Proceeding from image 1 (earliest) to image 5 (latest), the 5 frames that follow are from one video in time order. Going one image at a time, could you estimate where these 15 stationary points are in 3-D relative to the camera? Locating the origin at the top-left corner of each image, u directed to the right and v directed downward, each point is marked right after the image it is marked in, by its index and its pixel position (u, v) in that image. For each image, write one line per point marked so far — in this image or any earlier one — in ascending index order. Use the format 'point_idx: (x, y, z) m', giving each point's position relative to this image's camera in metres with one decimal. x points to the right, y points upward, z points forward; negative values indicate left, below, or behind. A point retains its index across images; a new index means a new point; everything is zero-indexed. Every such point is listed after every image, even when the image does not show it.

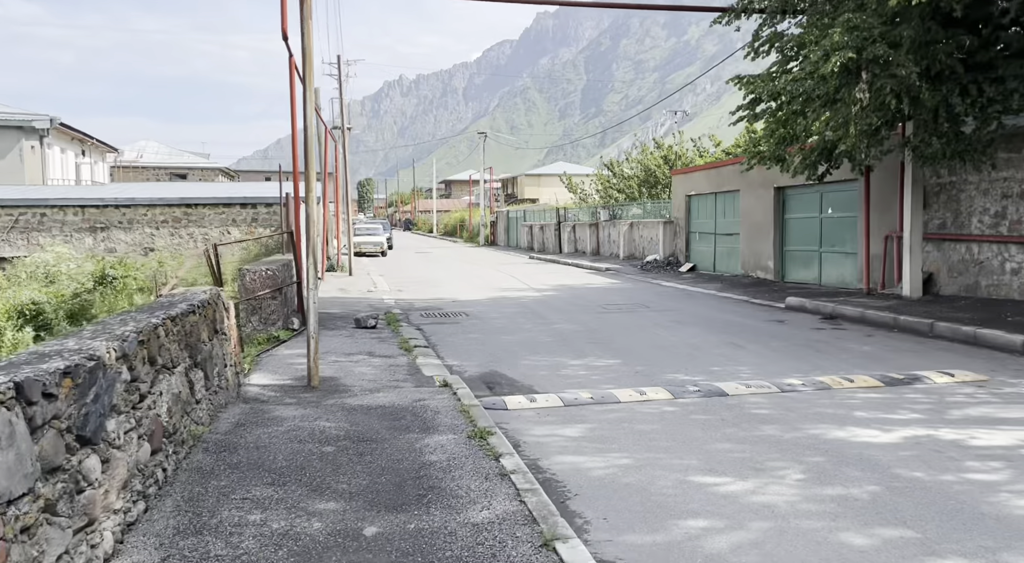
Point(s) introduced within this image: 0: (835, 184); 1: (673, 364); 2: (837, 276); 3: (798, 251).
0: (+6.8, +2.1, +17.2) m
1: (+1.8, -0.9, +9.2) m
2: (+6.9, +0.1, +17.2) m
3: (+6.6, +0.7, +18.9) m
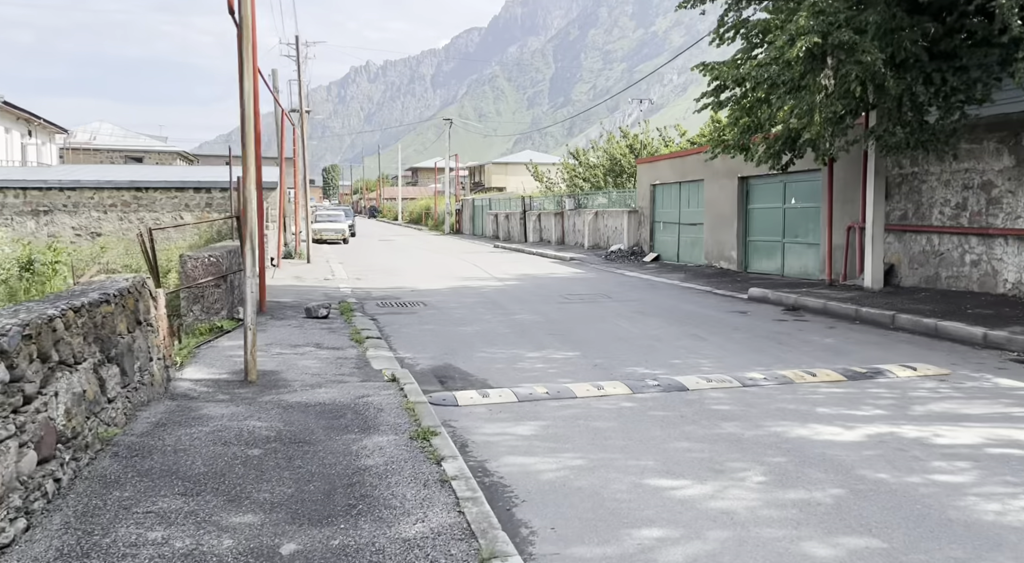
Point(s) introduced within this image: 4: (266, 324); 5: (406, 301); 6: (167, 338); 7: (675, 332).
0: (+6.0, +2.2, +17.1) m
1: (+1.3, -0.8, +9.0) m
2: (+6.1, +0.3, +17.1) m
3: (+5.7, +0.9, +18.7) m
4: (-3.3, -0.6, +10.8) m
5: (-1.8, -0.4, +14.3) m
6: (-3.0, -0.5, +7.0) m
7: (+2.2, -0.7, +10.7) m
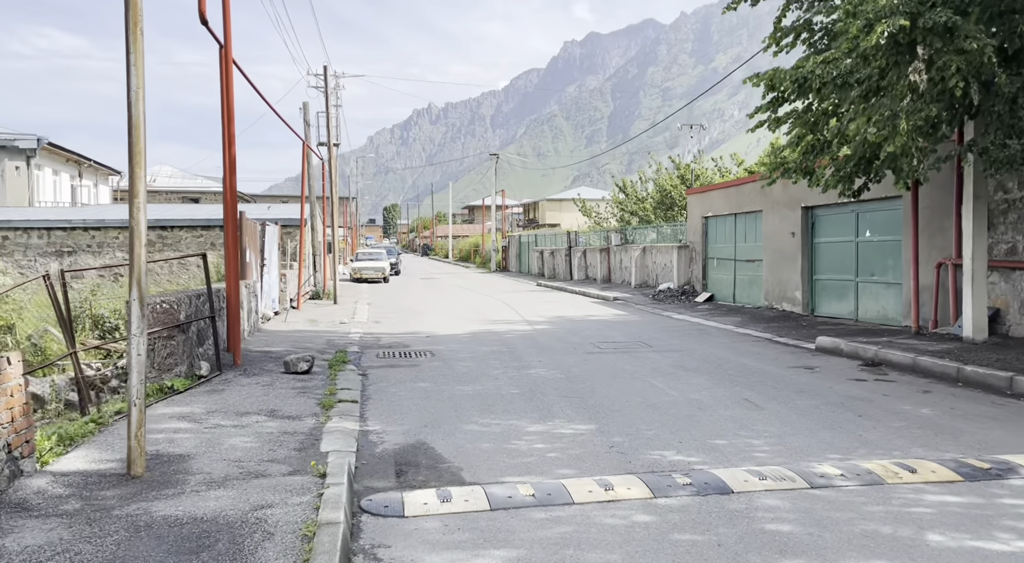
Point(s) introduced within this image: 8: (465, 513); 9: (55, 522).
0: (+6.5, +1.4, +14.8) m
1: (+1.3, -1.3, +6.9) m
2: (+6.6, -0.5, +14.7) m
3: (+6.4, 0.0, +16.4) m
4: (-3.1, -1.1, +9.1) m
5: (-1.5, -1.1, +12.5) m
6: (-3.2, -0.9, +5.3) m
7: (+2.2, -1.2, +8.6) m
8: (-0.3, -1.4, +4.9) m
9: (-2.4, -1.3, +4.3) m
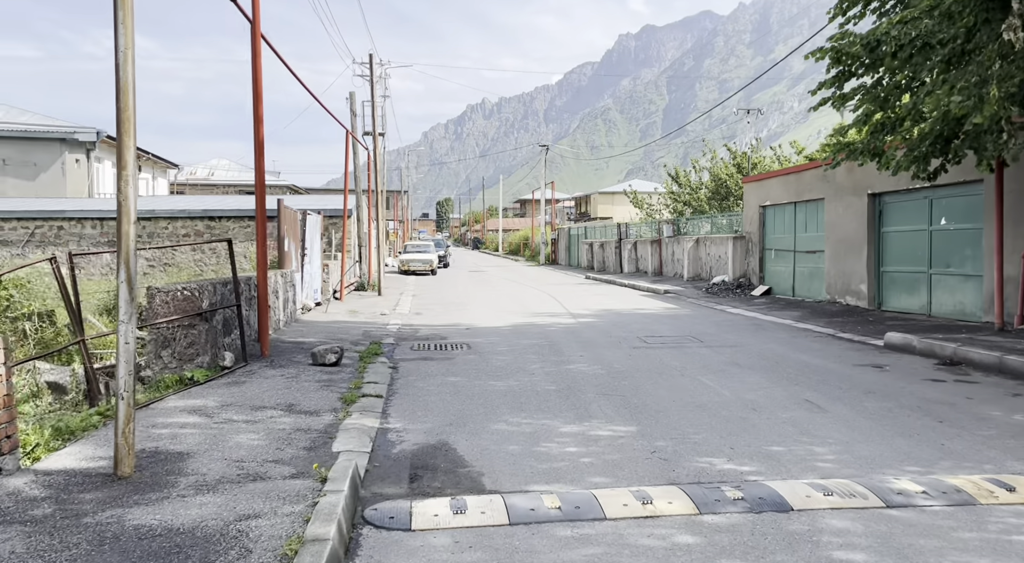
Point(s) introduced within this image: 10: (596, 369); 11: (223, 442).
0: (+7.3, +1.6, +13.7) m
1: (+1.5, -1.2, +6.2) m
2: (+7.3, -0.4, +13.6) m
3: (+7.2, +0.2, +15.3) m
4: (-2.8, -1.0, +8.7) m
5: (-0.9, -0.9, +11.9) m
6: (-3.0, -0.8, +4.9) m
7: (+2.6, -1.1, +7.8) m
8: (-0.2, -1.3, +4.3) m
9: (-2.3, -1.2, +3.8) m
10: (+1.0, -1.0, +9.7) m
11: (-2.1, -1.1, +5.8) m
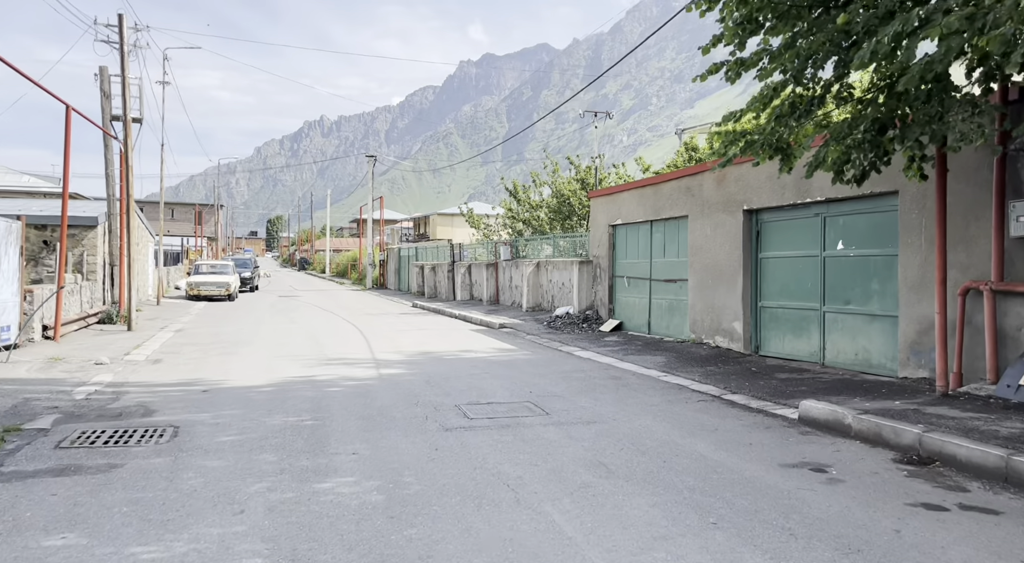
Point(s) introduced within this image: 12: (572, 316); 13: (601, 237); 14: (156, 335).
0: (+4.4, +1.0, +10.7) m
1: (+0.2, -1.5, +2.1) m
2: (+4.5, -0.9, +10.6) m
3: (+4.0, -0.4, +12.2) m
4: (-4.5, -1.3, +3.7) m
5: (-3.3, -1.3, +7.3) m
6: (-4.0, -1.0, 0.0) m
7: (+0.9, -1.4, +3.9) m
8: (-1.1, -1.5, -0.1) m
9: (-3.1, -1.3, -0.9) m
10: (-1.0, -1.4, +5.5) m
11: (-3.2, -1.4, +1.0) m
12: (+1.4, -0.8, +18.9) m
13: (+2.0, +1.0, +18.4) m
14: (-7.1, -1.1, +16.3) m
